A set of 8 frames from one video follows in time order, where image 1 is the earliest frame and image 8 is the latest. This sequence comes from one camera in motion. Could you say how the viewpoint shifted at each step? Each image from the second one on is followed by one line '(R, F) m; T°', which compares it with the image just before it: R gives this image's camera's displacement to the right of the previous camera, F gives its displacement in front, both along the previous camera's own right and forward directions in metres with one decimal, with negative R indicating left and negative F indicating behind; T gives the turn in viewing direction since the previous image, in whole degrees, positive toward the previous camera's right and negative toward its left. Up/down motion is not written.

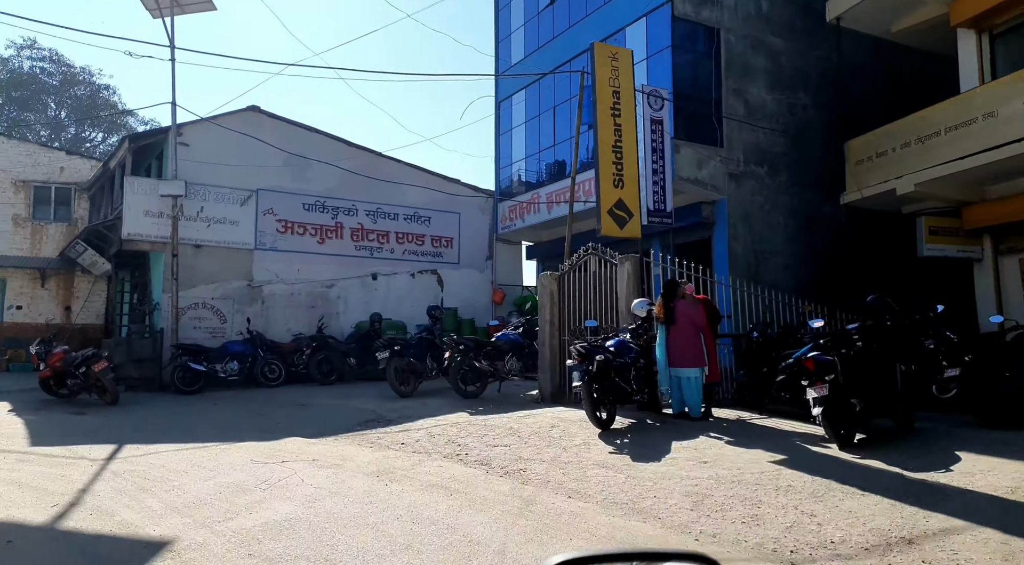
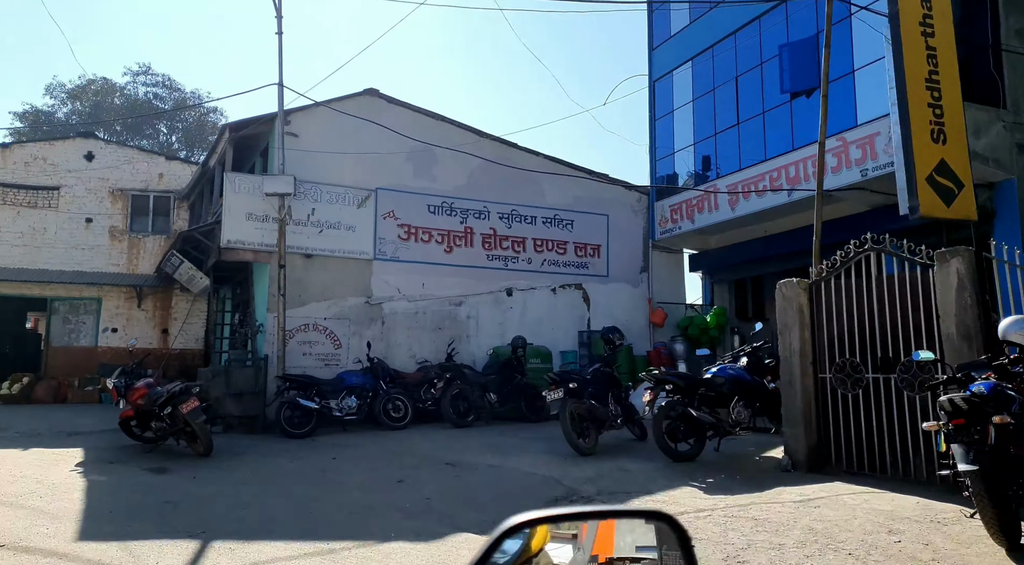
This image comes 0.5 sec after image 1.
(-1.6, +3.1) m; -7°
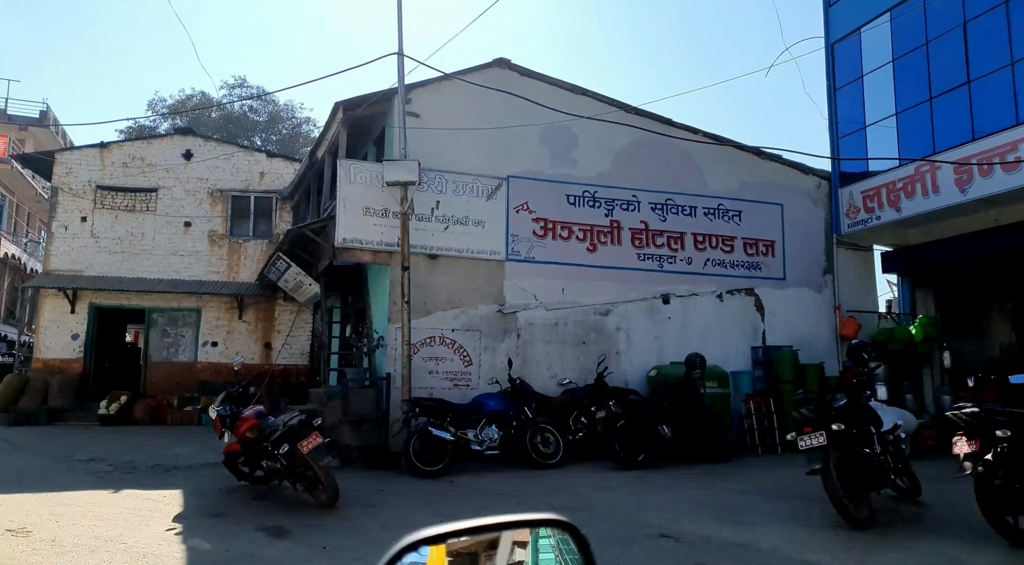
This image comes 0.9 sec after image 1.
(-1.3, +2.2) m; -6°
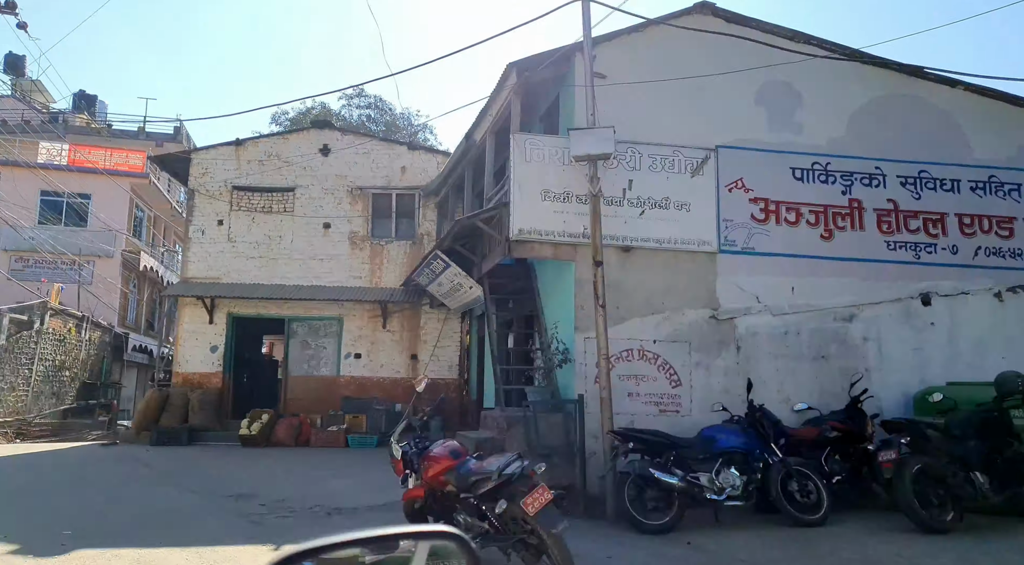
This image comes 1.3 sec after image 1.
(-1.4, +1.9) m; -8°
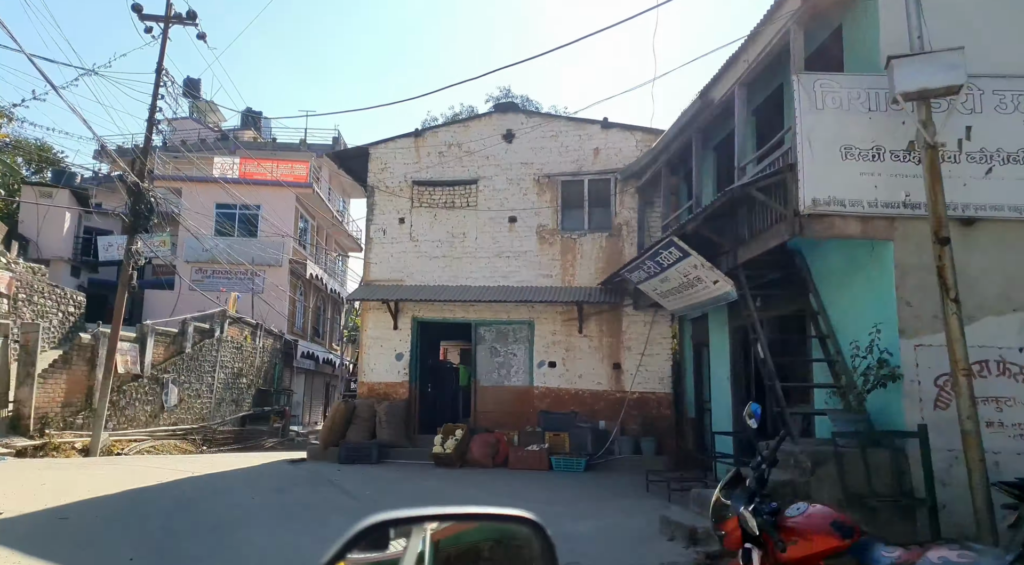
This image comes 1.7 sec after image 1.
(-1.4, +1.7) m; -11°
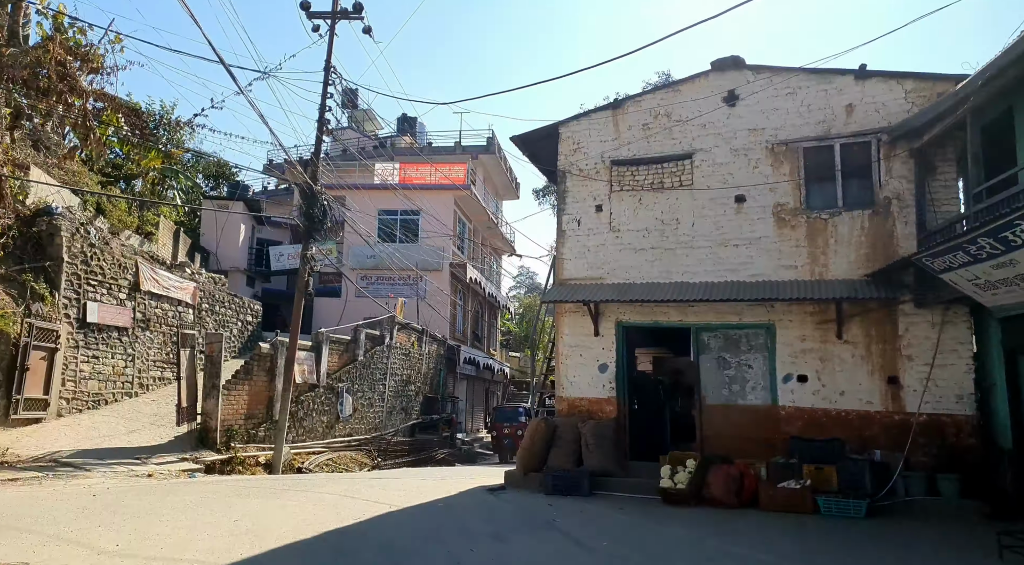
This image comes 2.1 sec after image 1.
(-1.3, +1.8) m; -11°
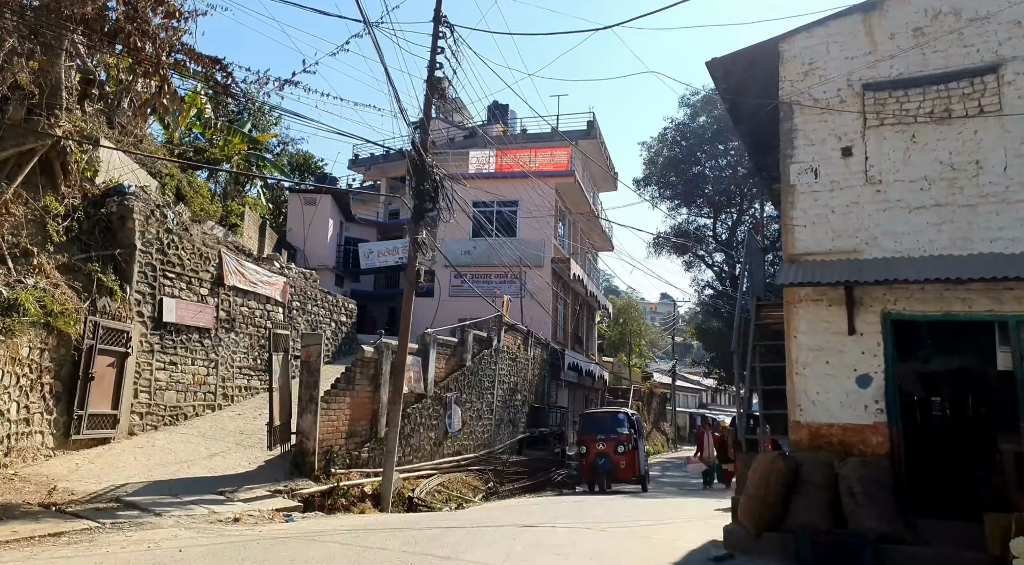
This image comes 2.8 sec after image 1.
(-1.5, +2.9) m; -6°
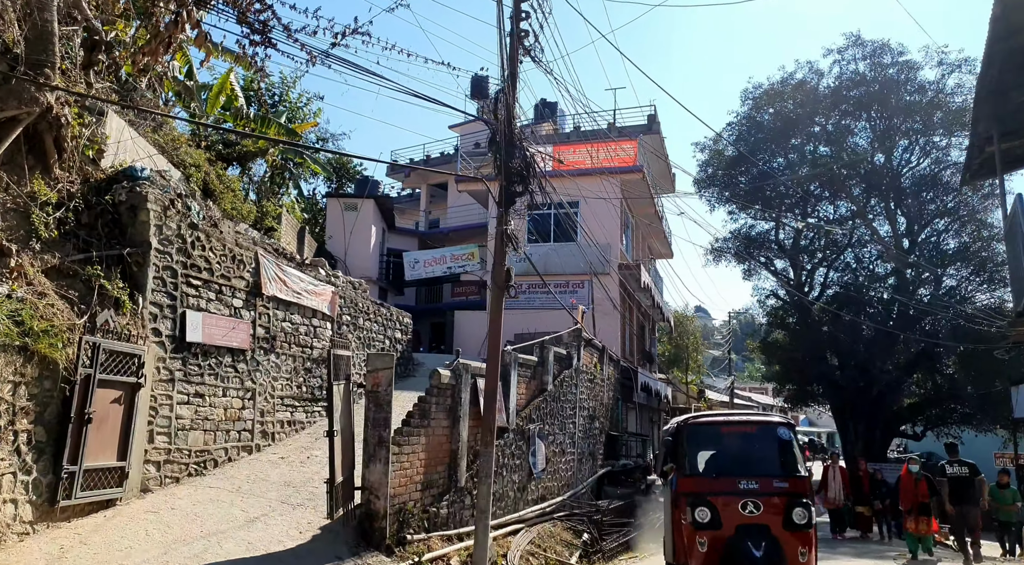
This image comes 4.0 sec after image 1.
(-1.3, +2.8) m; -2°
